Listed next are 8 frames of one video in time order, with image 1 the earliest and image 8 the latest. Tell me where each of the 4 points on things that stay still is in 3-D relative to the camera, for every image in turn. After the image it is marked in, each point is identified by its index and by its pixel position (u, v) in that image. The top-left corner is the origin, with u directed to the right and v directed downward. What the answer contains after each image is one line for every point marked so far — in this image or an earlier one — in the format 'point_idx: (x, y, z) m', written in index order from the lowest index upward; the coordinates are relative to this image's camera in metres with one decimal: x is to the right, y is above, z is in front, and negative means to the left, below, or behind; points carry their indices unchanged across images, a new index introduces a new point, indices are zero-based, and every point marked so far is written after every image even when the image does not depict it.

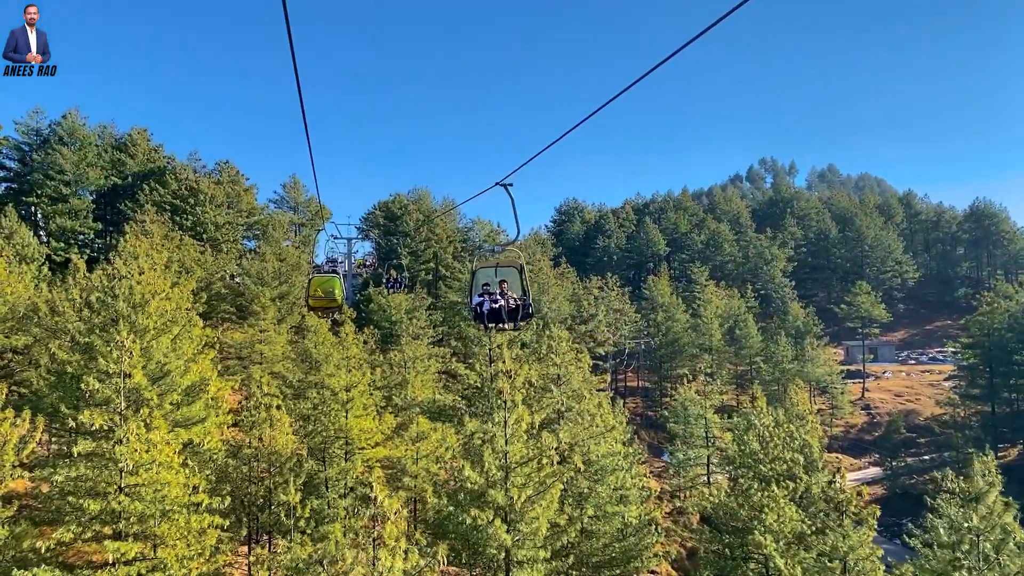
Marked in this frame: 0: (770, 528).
0: (+5.6, -5.2, +19.1) m
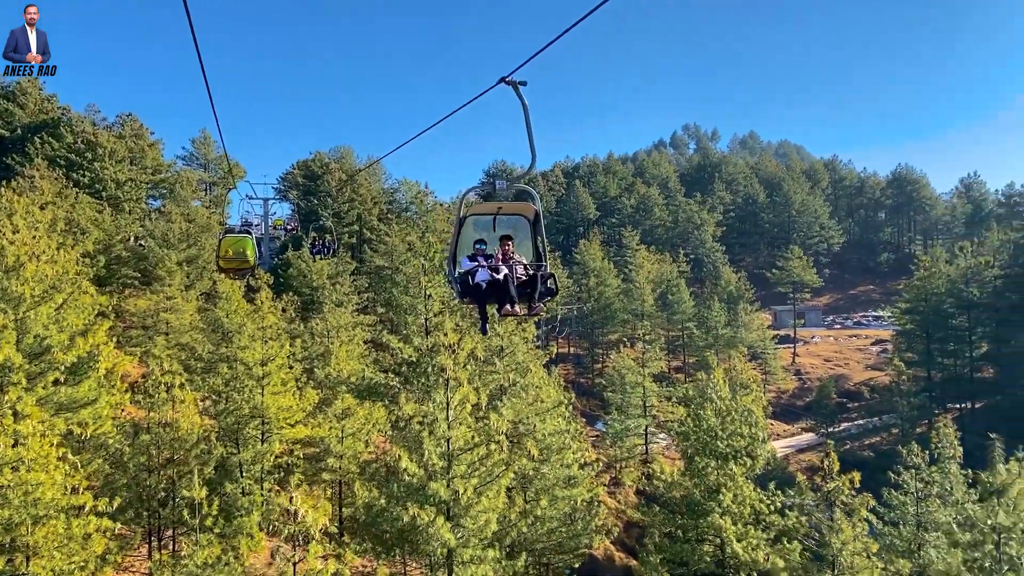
0: (+4.4, -4.5, +17.8) m
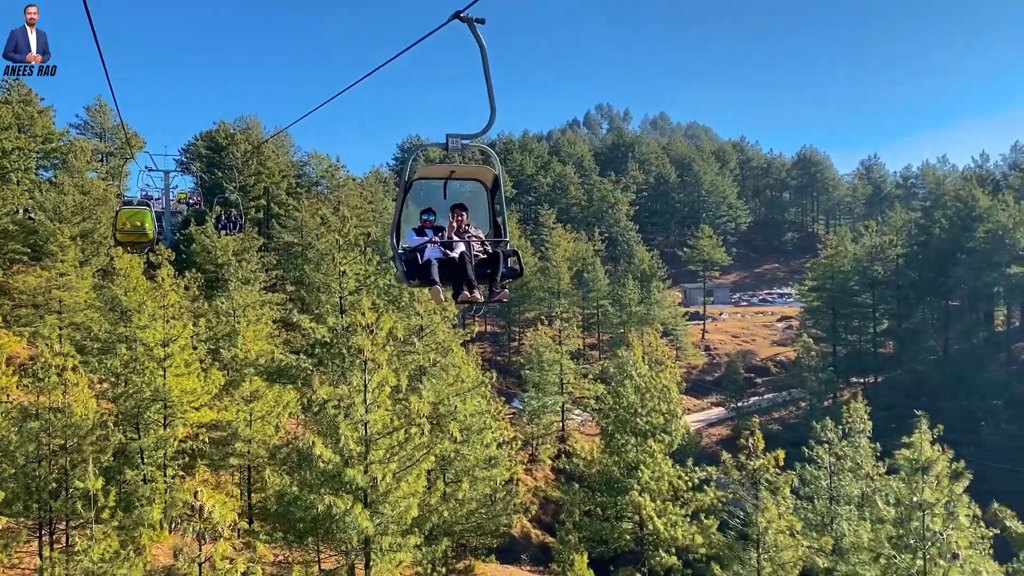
0: (+2.8, -4.0, +17.8) m
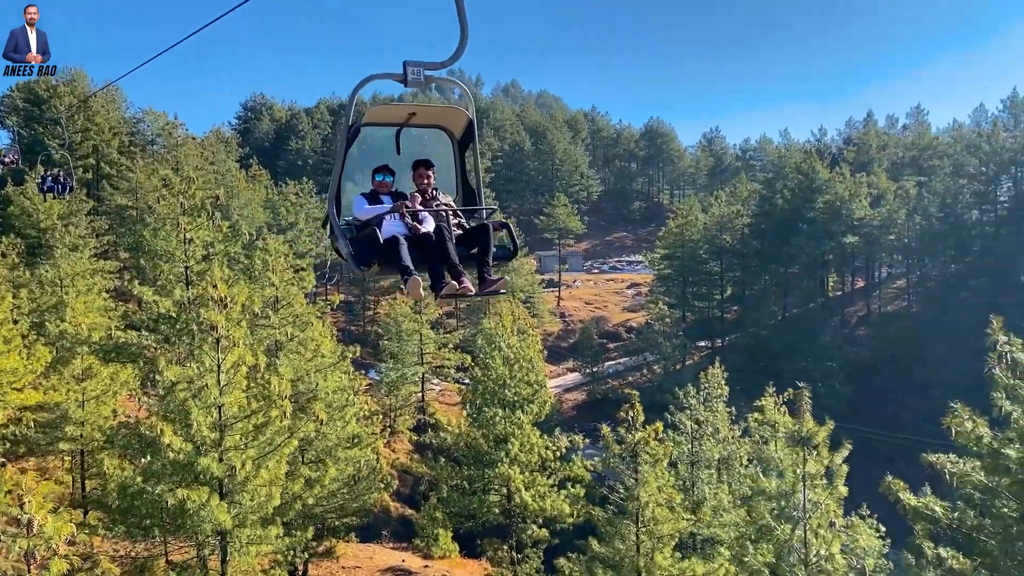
0: (+0.1, -3.4, +17.5) m
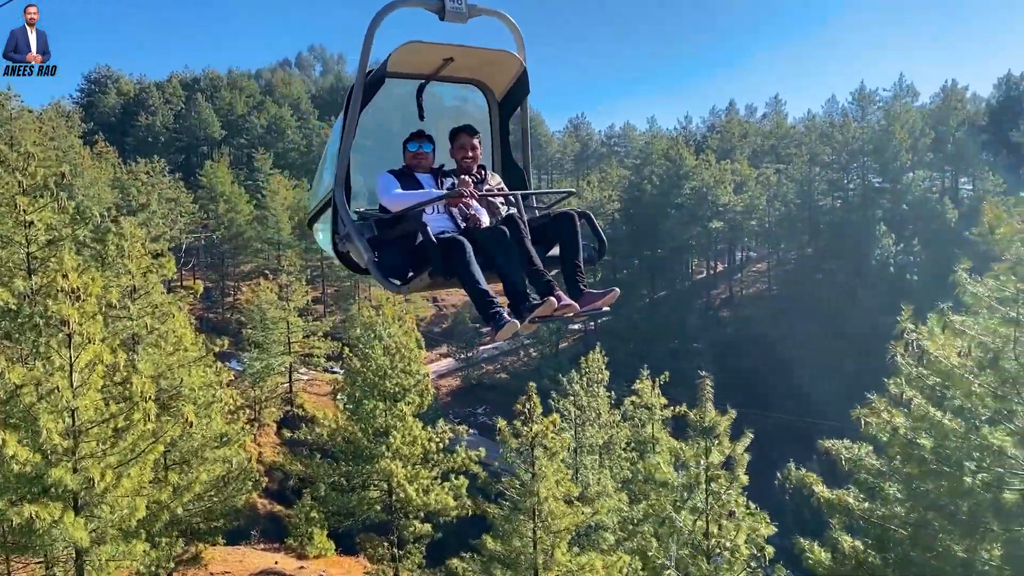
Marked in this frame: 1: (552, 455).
0: (-2.2, -3.1, +16.8) m
1: (+0.5, -2.1, +11.1) m
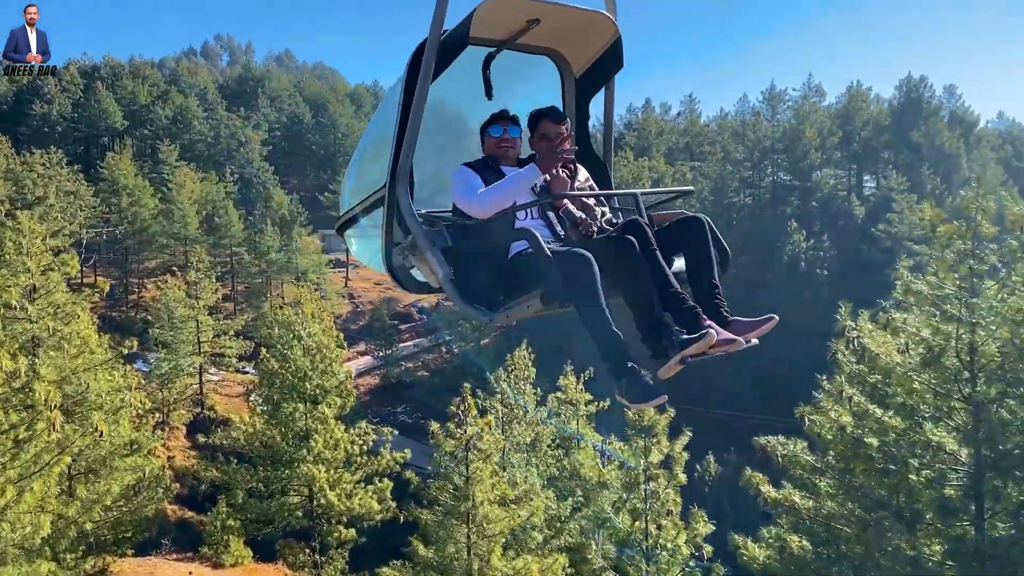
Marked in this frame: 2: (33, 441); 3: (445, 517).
0: (-3.6, -3.1, +16.3) m
1: (-0.3, -2.1, +10.8) m
2: (-5.4, -1.8, +10.1) m
3: (-0.8, -2.7, +10.5) m
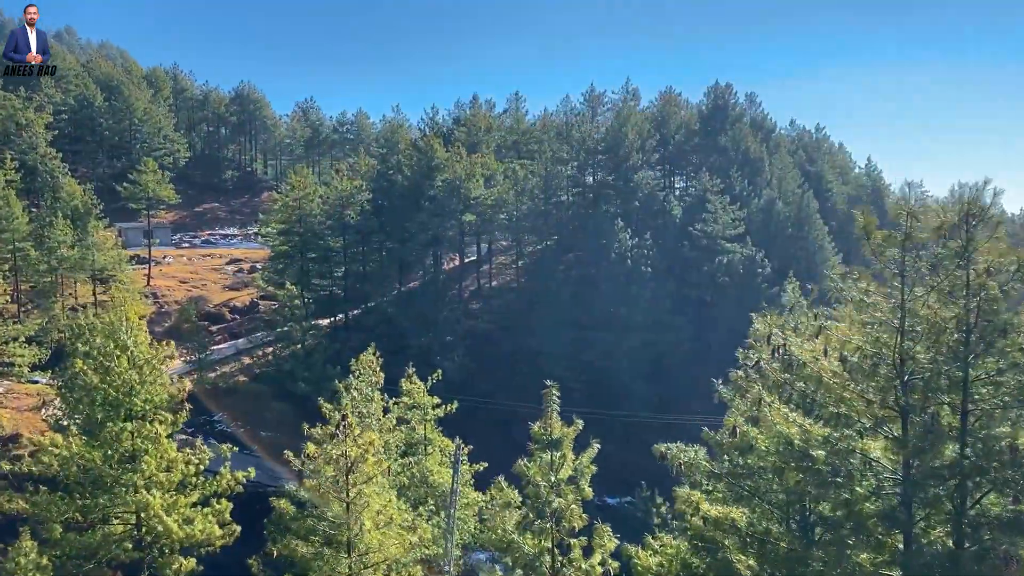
0: (-6.0, -3.1, +14.6) m
1: (-1.7, -2.2, +9.9) m
2: (-6.5, -1.9, +8.2) m
3: (-2.0, -2.8, +9.5) m
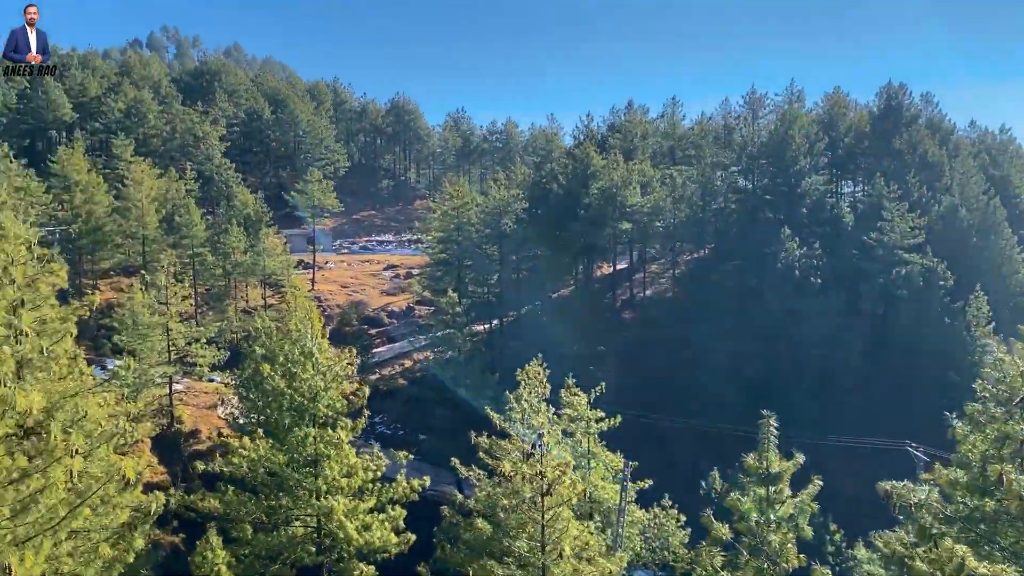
0: (-3.0, -3.3, +14.9) m
1: (+0.5, -2.3, +9.7) m
2: (-4.5, -2.0, +8.7) m
3: (+0.1, -3.0, +9.3) m
